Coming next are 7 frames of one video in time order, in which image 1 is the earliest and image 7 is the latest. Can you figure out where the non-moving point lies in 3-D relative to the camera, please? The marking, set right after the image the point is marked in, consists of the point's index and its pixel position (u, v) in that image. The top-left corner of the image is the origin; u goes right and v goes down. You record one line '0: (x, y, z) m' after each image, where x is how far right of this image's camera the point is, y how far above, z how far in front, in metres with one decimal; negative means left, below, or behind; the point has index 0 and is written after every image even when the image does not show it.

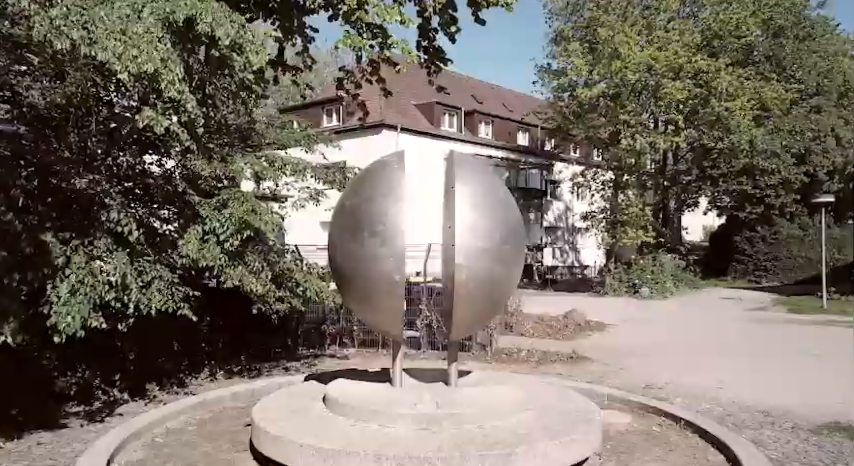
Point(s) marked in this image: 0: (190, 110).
0: (-2.3, +1.2, +6.3) m
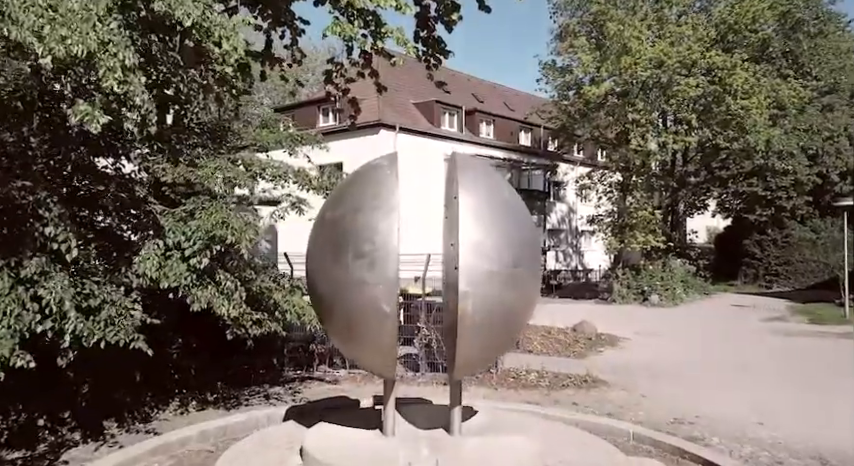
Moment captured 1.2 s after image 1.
0: (-2.3, +1.0, +5.3) m
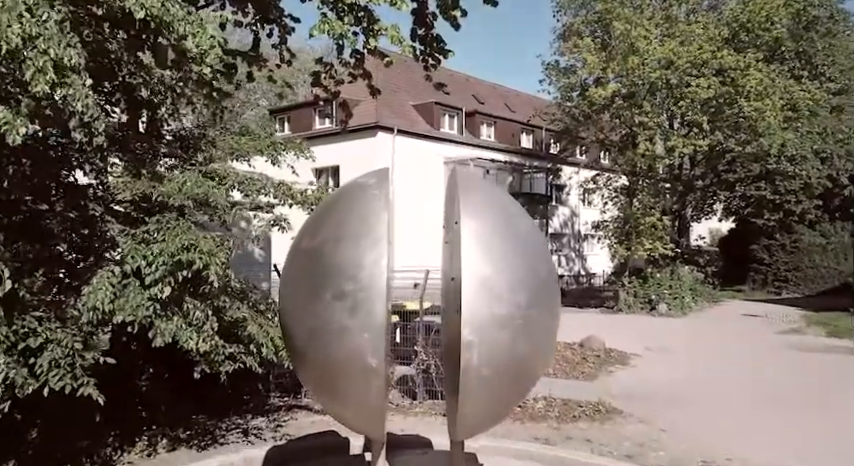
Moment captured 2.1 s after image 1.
0: (-2.3, +0.8, +4.4) m
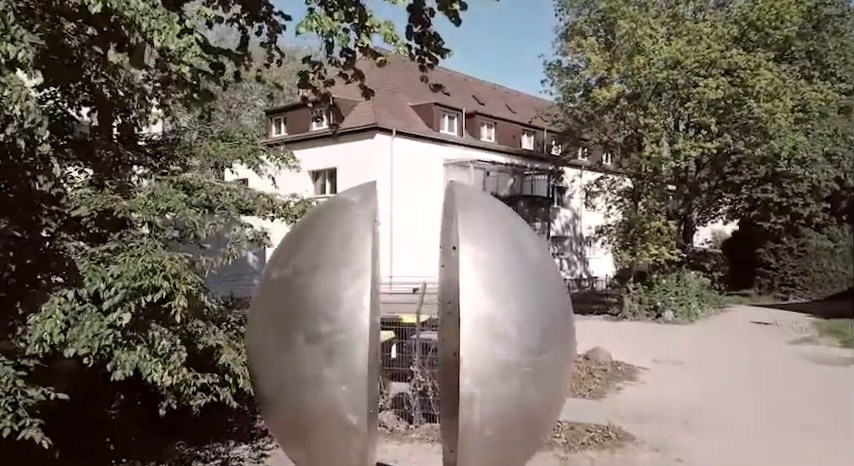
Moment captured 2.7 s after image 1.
0: (-2.4, +0.7, +3.8) m
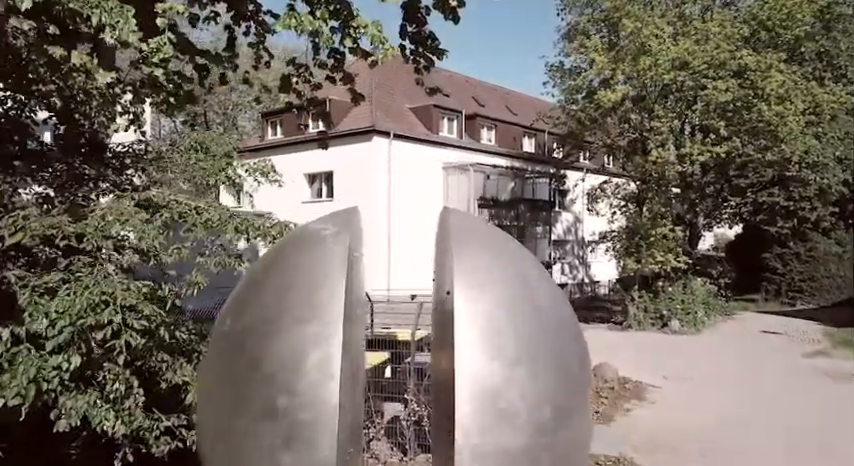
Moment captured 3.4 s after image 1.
0: (-2.4, +0.5, +3.2) m
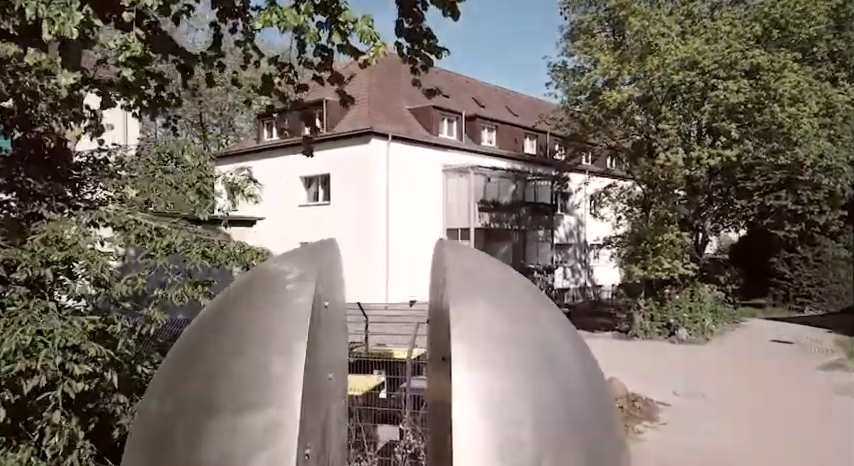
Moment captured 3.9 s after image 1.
0: (-2.5, +0.3, +2.5) m
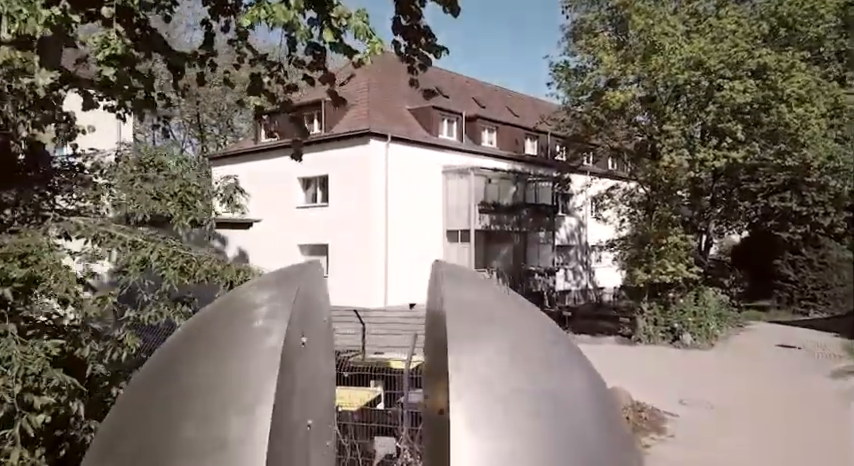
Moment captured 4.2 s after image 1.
0: (-2.5, +0.2, +2.2) m
